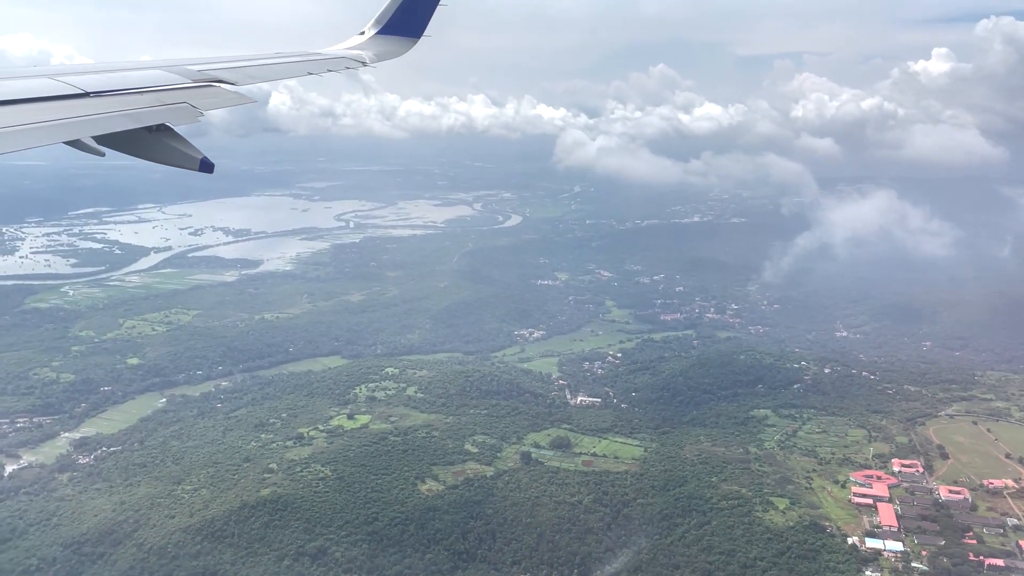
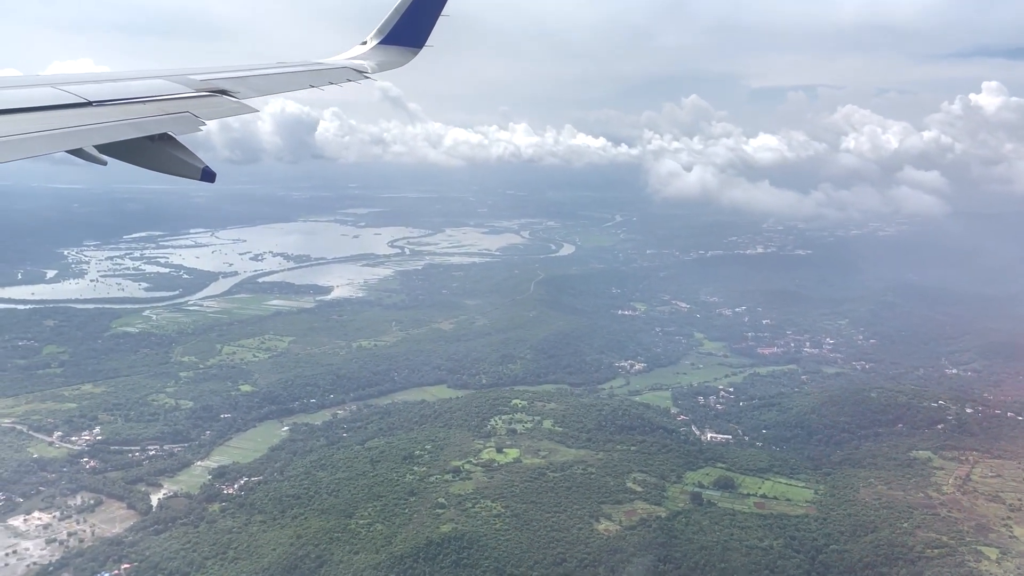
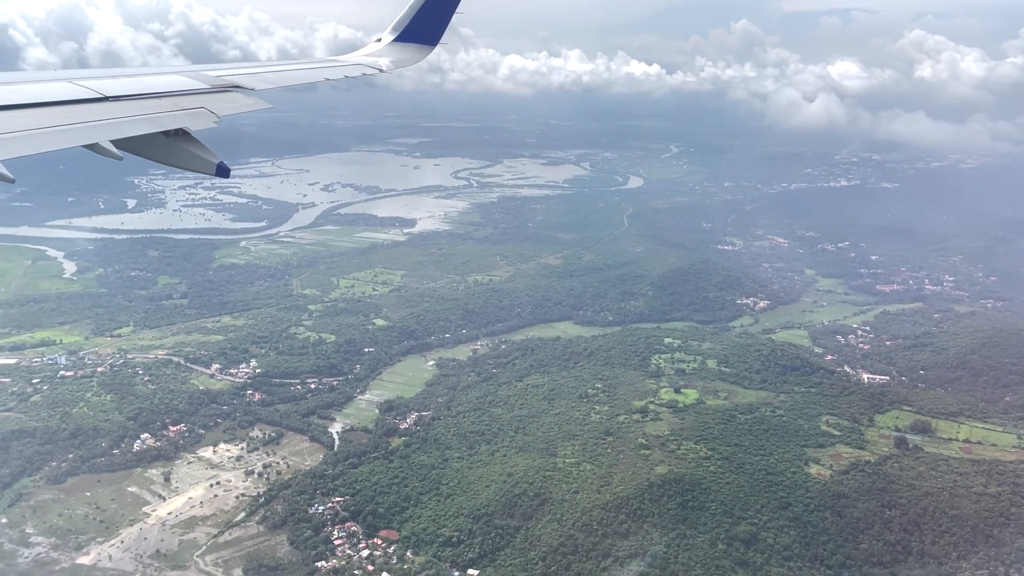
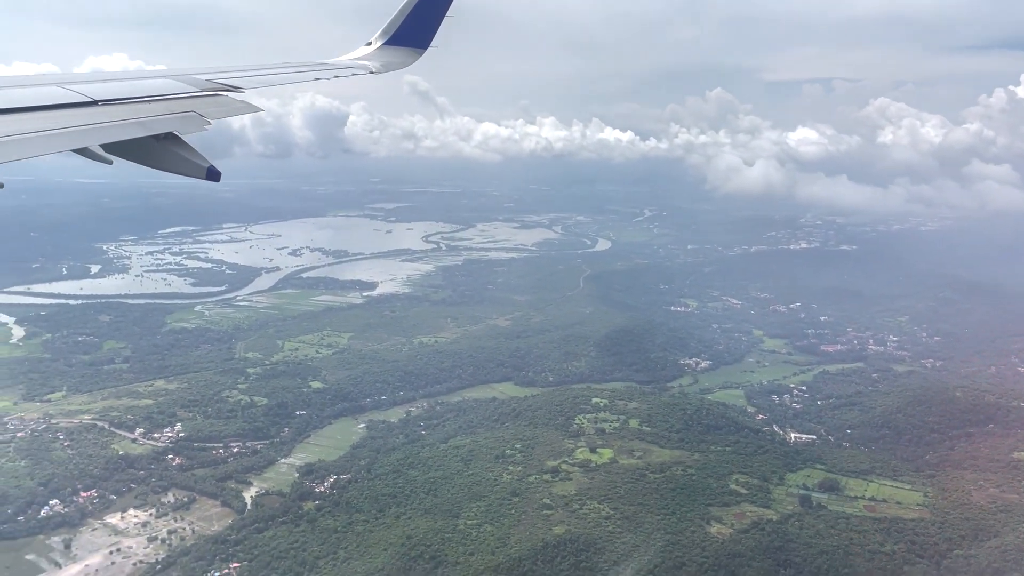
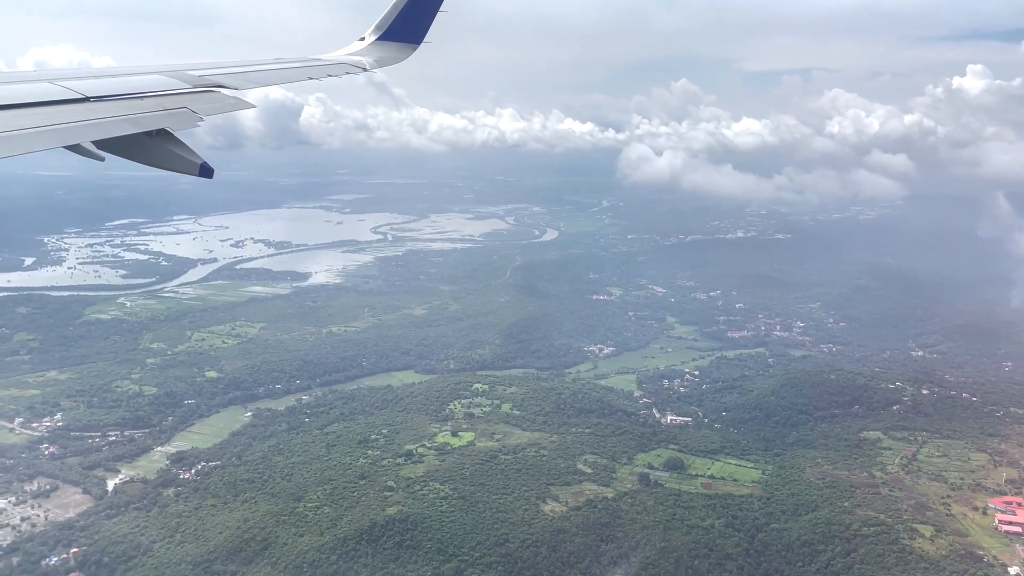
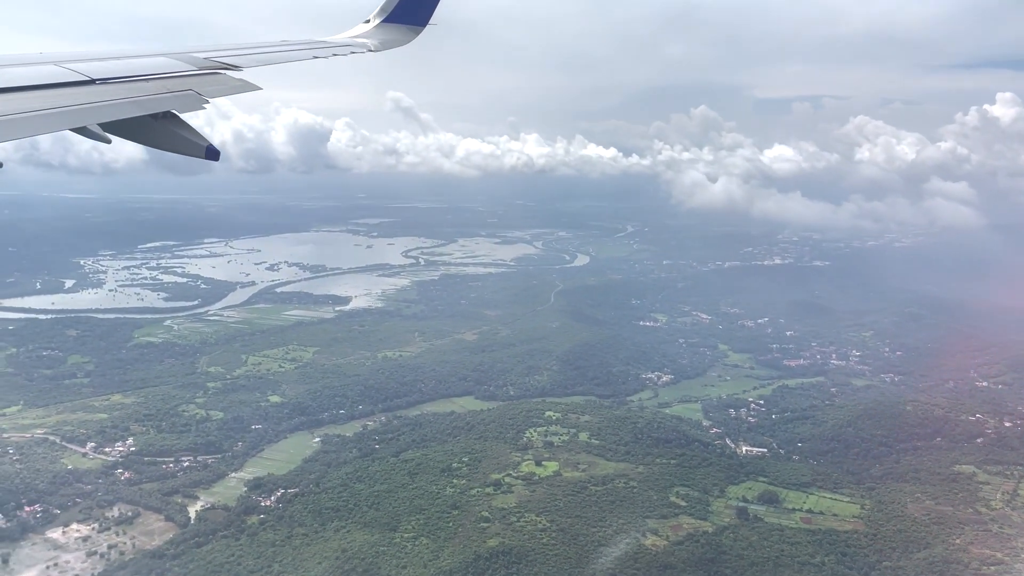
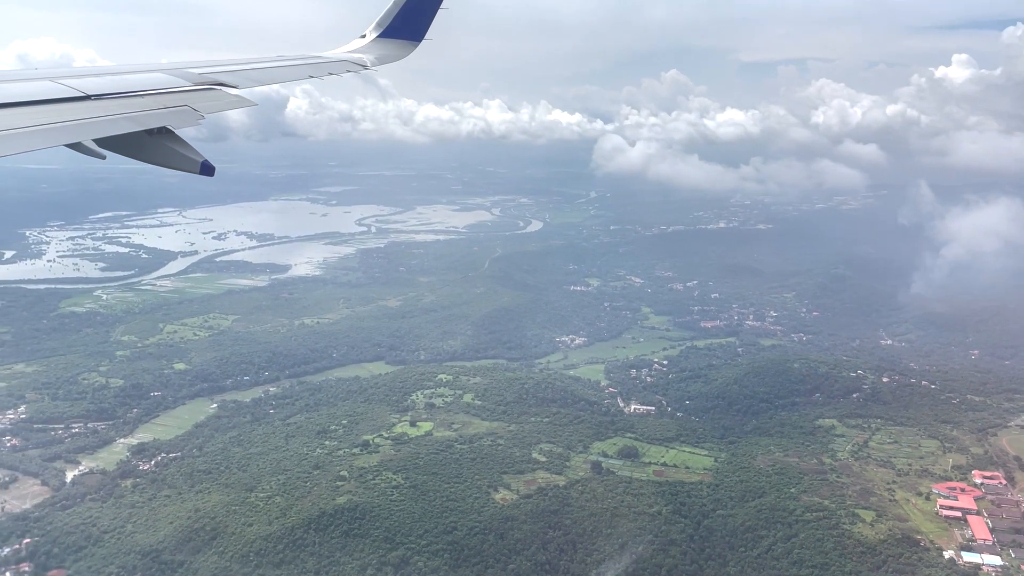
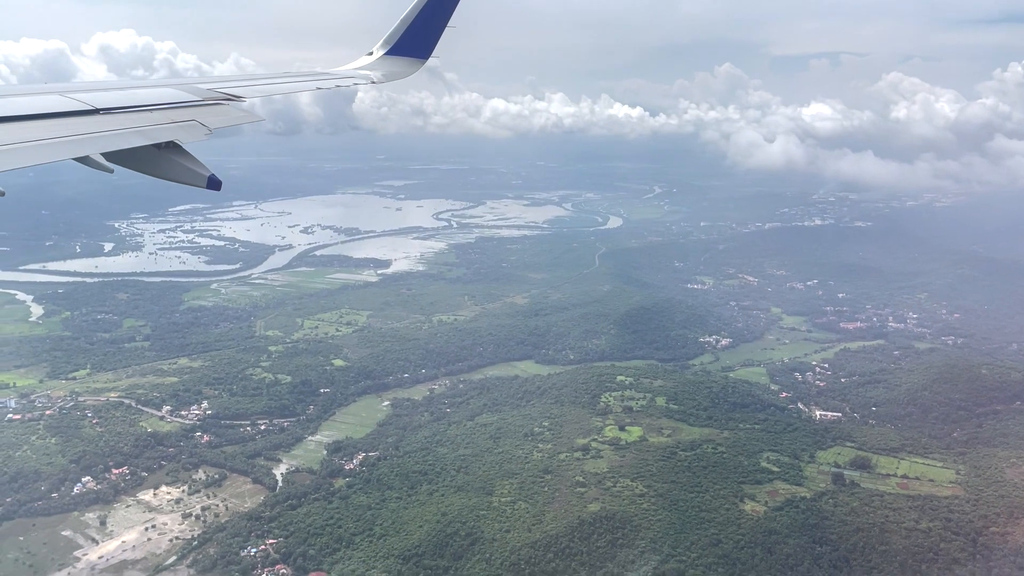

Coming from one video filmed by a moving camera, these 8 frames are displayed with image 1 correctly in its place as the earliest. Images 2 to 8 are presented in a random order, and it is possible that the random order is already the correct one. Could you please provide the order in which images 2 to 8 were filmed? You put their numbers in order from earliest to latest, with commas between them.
7, 5, 2, 6, 4, 8, 3
